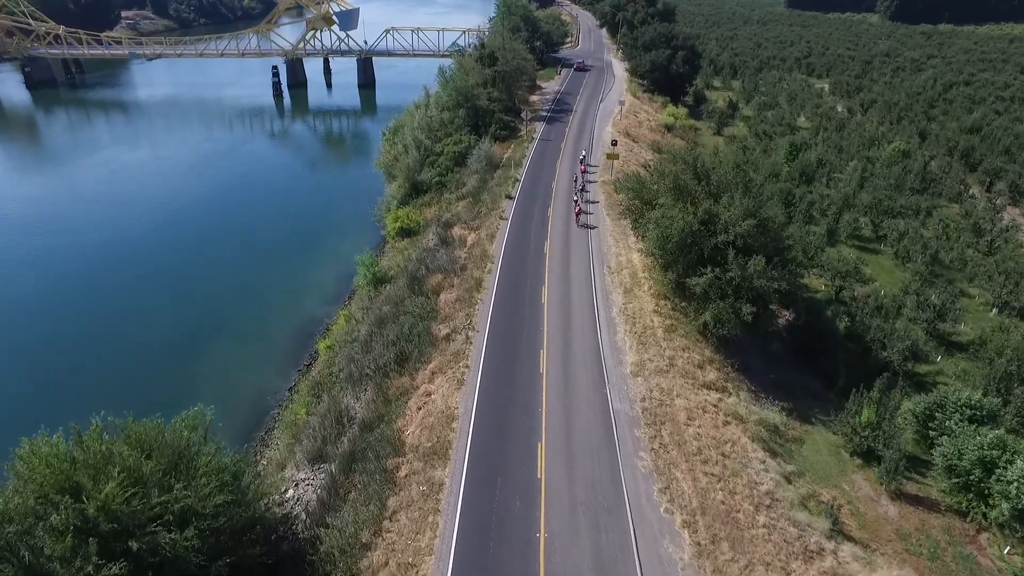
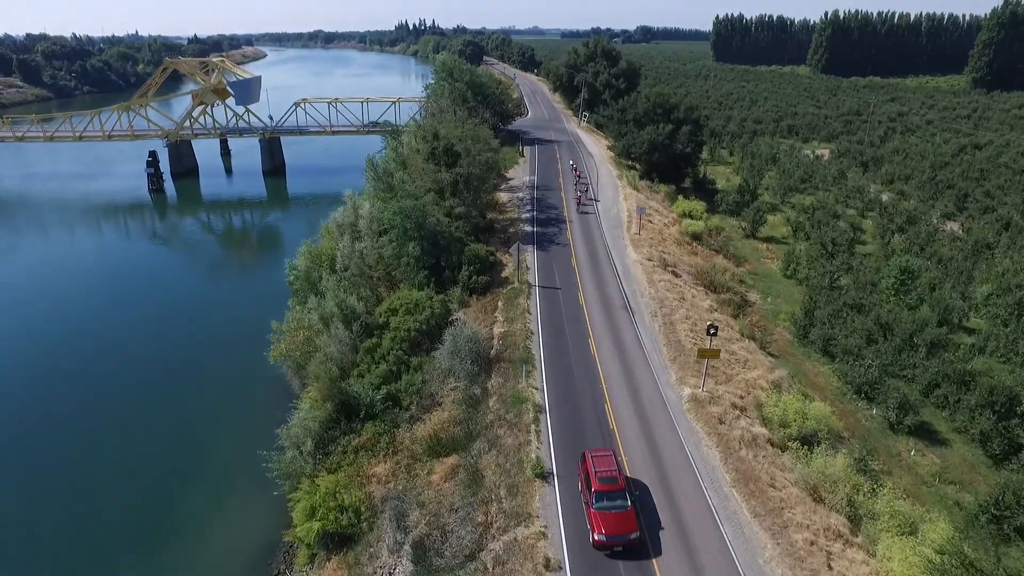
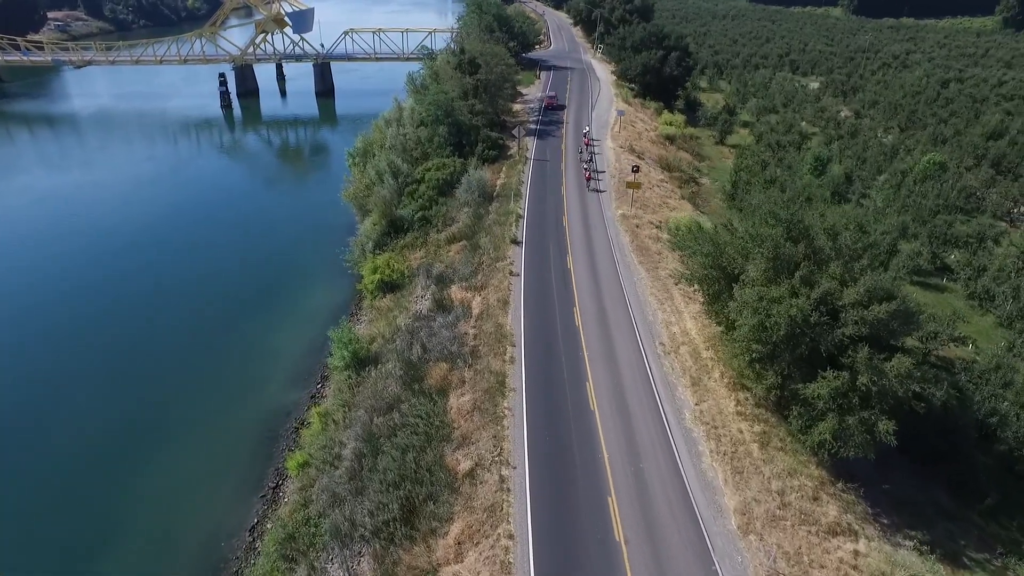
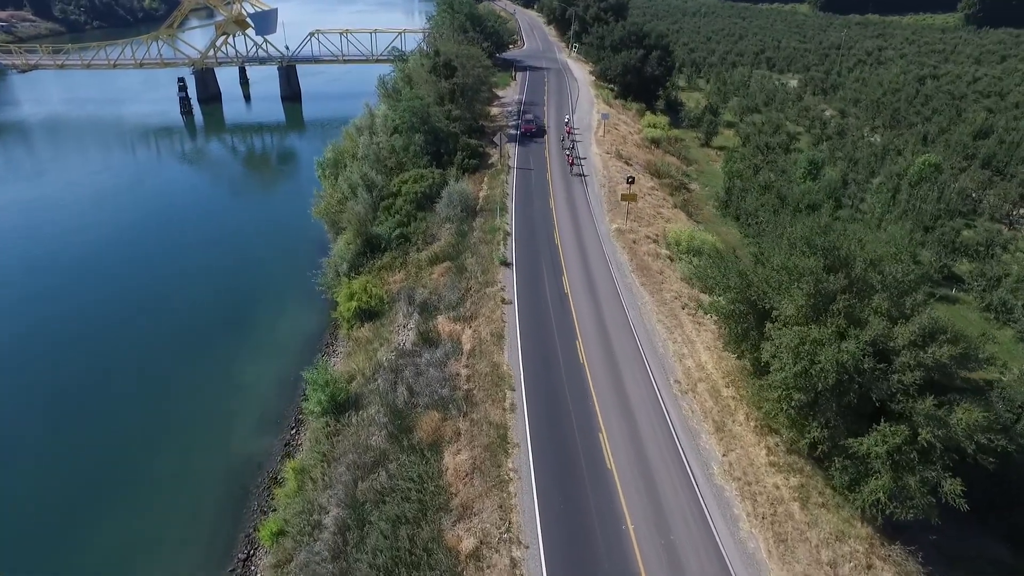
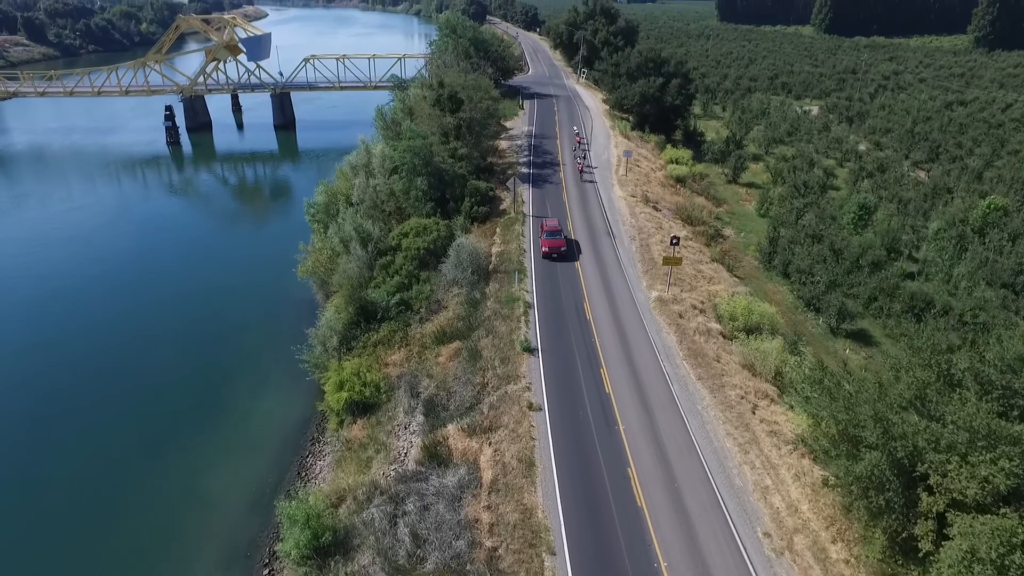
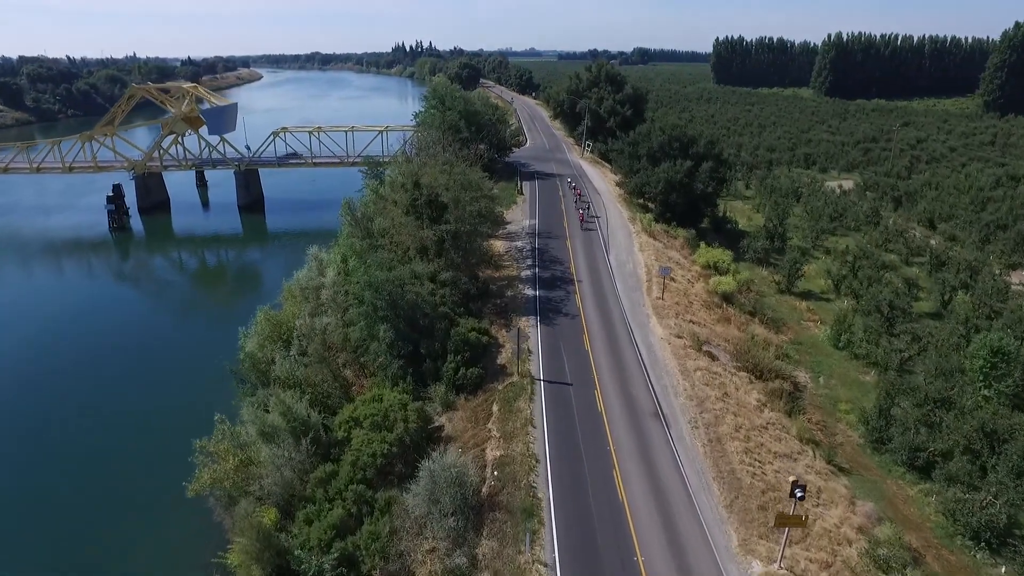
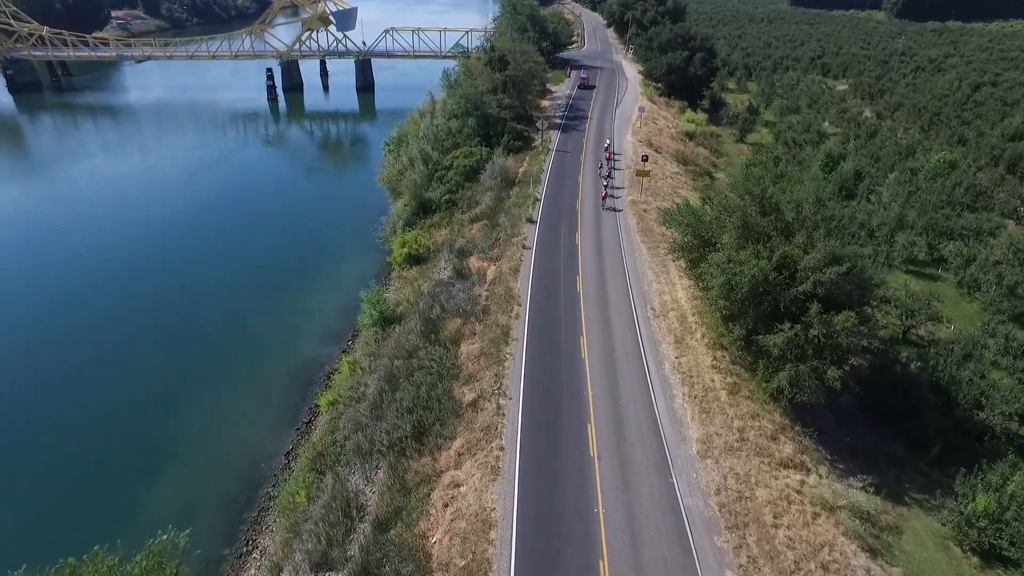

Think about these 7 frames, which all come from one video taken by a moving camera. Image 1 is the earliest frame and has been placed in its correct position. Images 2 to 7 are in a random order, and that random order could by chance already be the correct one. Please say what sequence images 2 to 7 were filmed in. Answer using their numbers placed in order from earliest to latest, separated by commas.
7, 3, 4, 5, 2, 6
